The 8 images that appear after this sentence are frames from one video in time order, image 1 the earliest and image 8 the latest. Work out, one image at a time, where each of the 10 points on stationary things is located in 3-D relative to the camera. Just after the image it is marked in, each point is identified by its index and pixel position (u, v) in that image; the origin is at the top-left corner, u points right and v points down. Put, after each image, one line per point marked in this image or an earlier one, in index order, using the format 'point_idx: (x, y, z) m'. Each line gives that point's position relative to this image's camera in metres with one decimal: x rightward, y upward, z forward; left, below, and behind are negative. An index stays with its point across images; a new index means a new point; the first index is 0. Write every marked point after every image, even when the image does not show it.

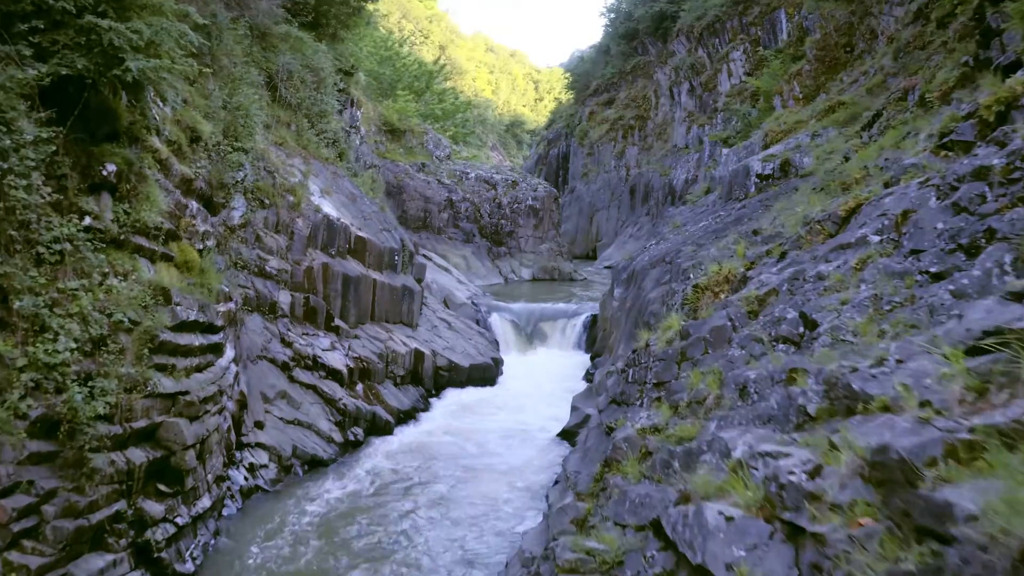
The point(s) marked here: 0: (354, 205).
0: (-1.6, +0.9, +13.0) m
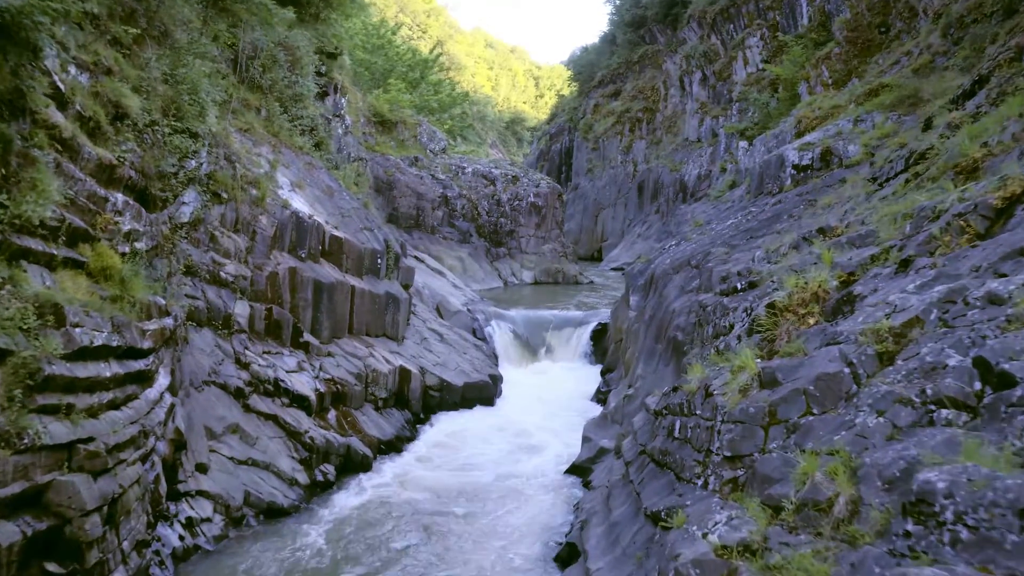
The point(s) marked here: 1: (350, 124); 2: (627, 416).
0: (-1.6, +0.8, +11.3) m
1: (-2.3, +2.3, +17.4) m
2: (+0.9, -0.9, +9.0) m
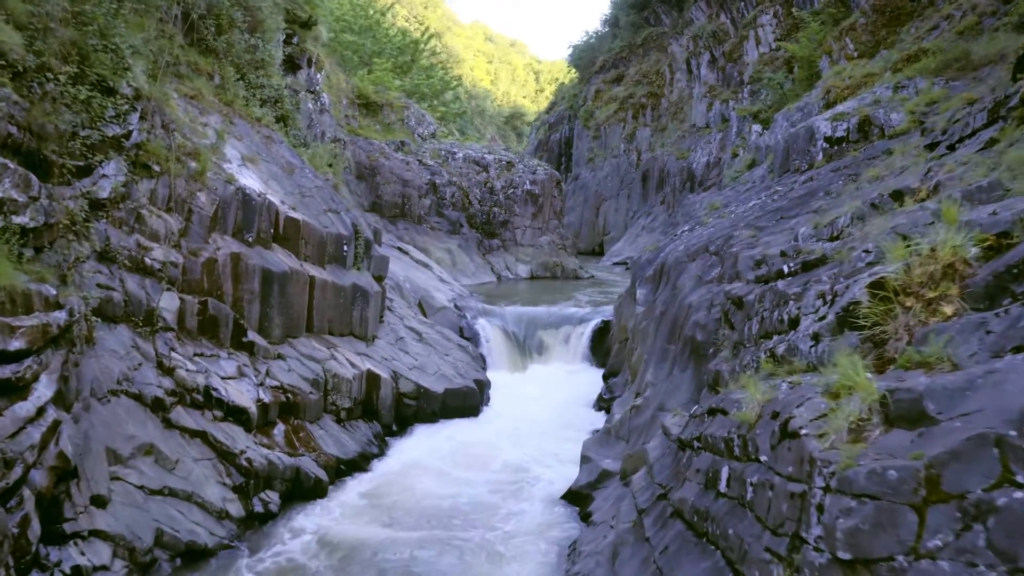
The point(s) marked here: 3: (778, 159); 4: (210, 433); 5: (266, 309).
0: (-1.7, +0.9, +9.8) m
1: (-2.3, +2.3, +15.8) m
2: (+0.8, -0.9, +7.4) m
3: (+2.4, +1.1, +11.0) m
4: (-1.7, -0.8, +6.9) m
5: (-1.6, -0.1, +8.2) m
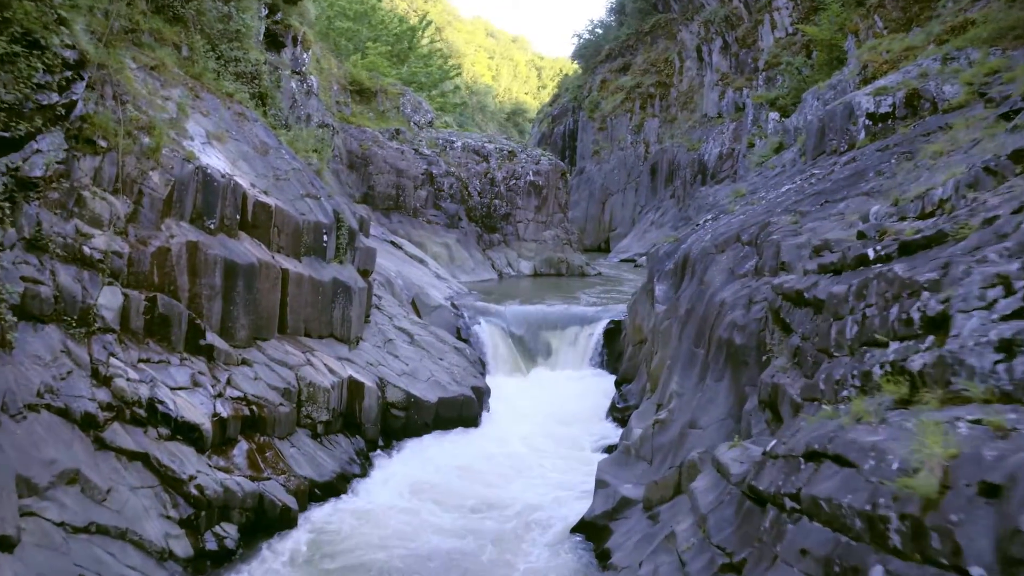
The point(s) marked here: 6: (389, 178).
0: (-1.7, +0.9, +8.7) m
1: (-2.3, +2.4, +14.7) m
2: (+0.8, -0.8, +6.3) m
3: (+2.4, +1.2, +9.9) m
4: (-1.6, -0.8, +5.8) m
5: (-1.6, -0.1, +7.1) m
6: (-1.7, +1.5, +17.1) m
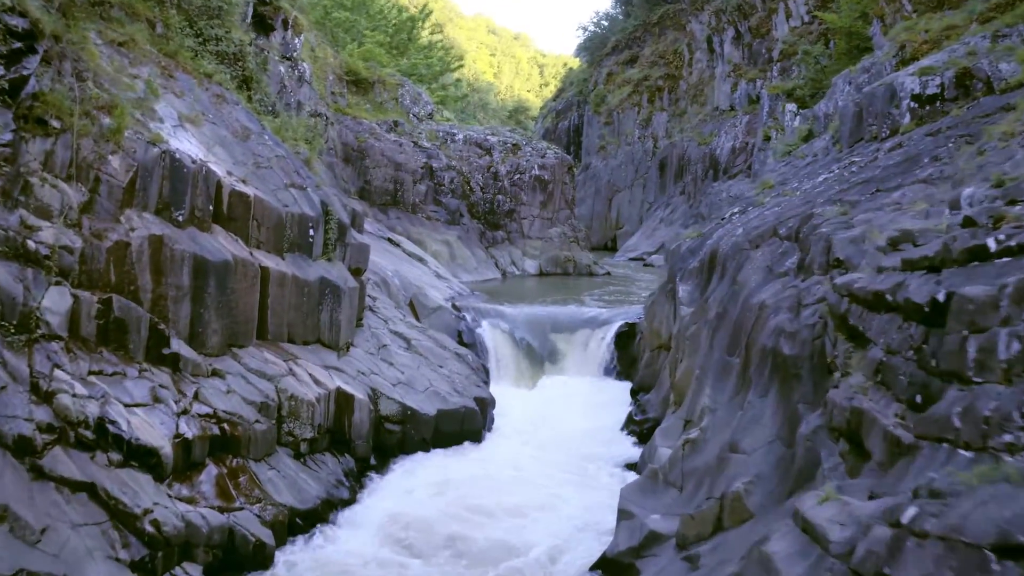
0: (-1.7, +0.9, +7.8) m
1: (-2.3, +2.4, +13.8) m
2: (+0.8, -0.8, +5.4) m
3: (+2.4, +1.2, +9.0) m
4: (-1.6, -0.8, +4.9) m
5: (-1.6, -0.1, +6.3) m
6: (-1.6, +1.5, +16.2) m
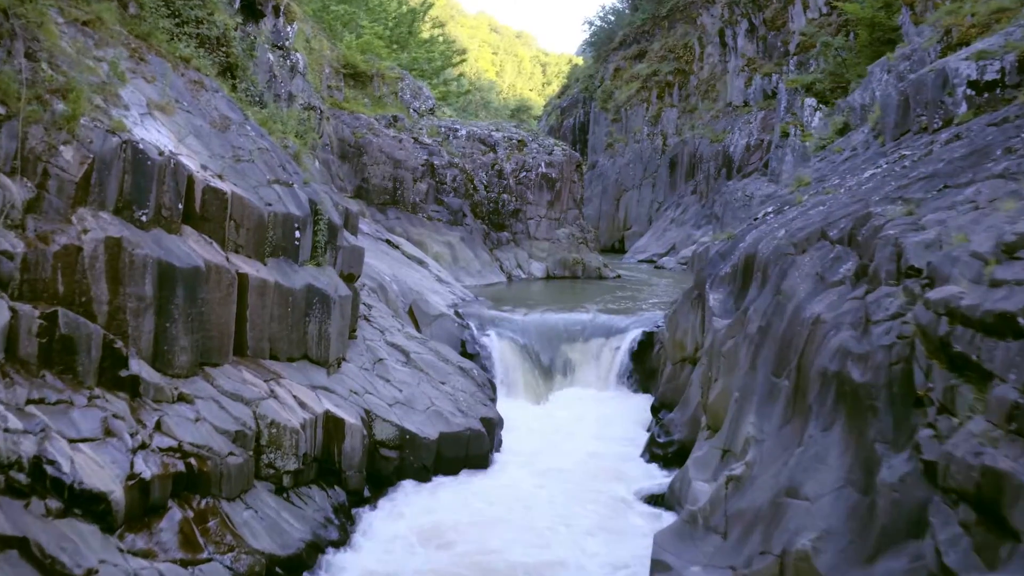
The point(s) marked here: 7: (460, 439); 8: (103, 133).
0: (-1.6, +0.9, +7.0) m
1: (-2.2, +2.3, +13.0) m
2: (+0.9, -0.9, +4.6) m
3: (+2.5, +1.1, +8.2) m
4: (-1.5, -0.8, +4.1) m
5: (-1.5, -0.2, +5.4) m
6: (-1.6, +1.5, +15.4) m
7: (-0.3, -0.9, +7.2) m
8: (-1.8, +0.7, +5.5) m
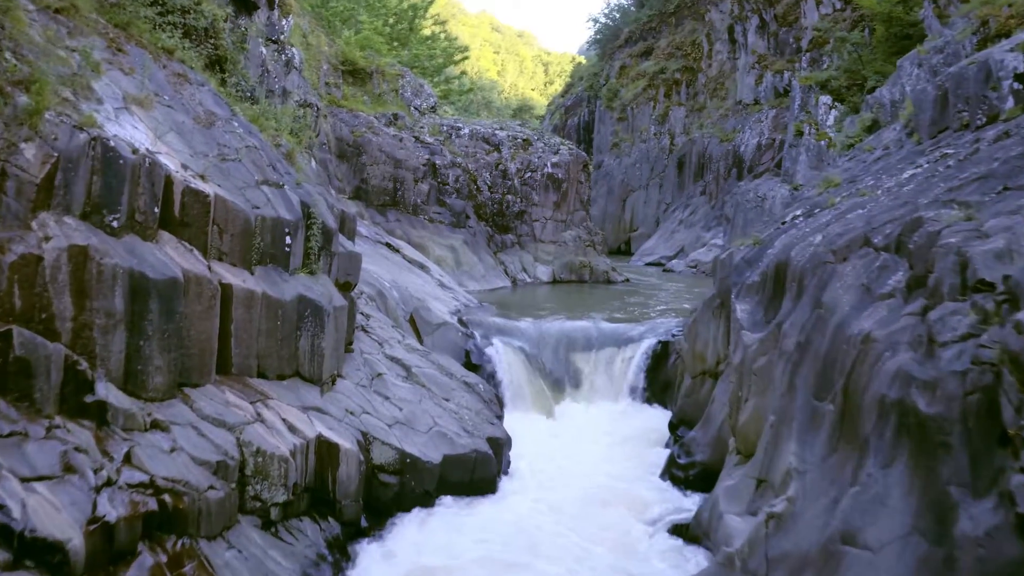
0: (-1.6, +0.8, +6.4) m
1: (-2.1, +2.3, +12.5) m
2: (+0.9, -0.9, +4.0) m
3: (+2.5, +1.1, +7.6) m
4: (-1.5, -0.9, +3.5) m
5: (-1.5, -0.2, +4.9) m
6: (-1.5, +1.4, +14.8) m
7: (-0.3, -0.9, +6.6) m
8: (-1.7, +0.6, +4.9) m
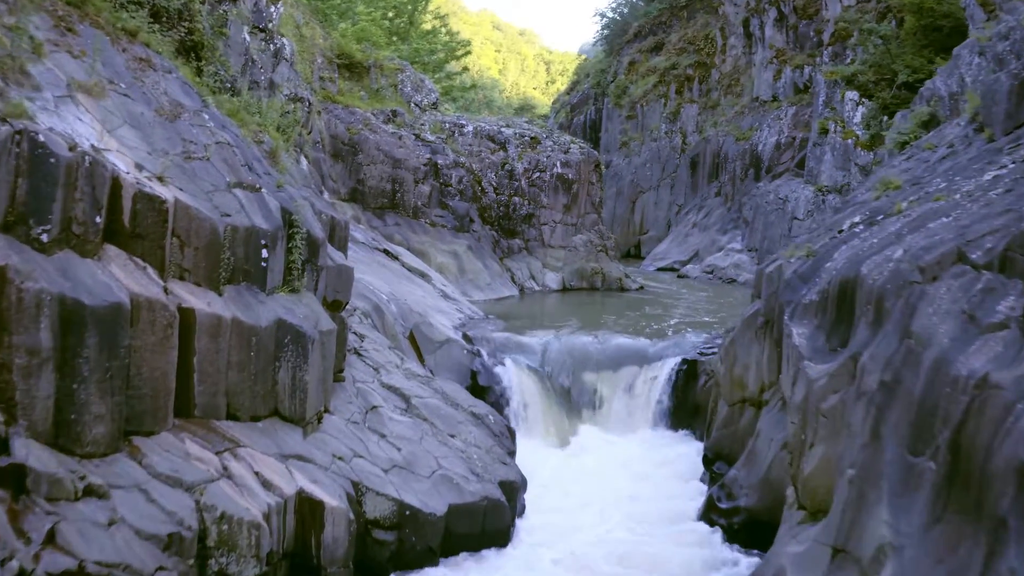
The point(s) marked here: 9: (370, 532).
0: (-1.5, +0.7, +5.5) m
1: (-2.1, +2.2, +11.5) m
2: (+1.0, -1.0, +3.1) m
3: (+2.6, +1.0, +6.7) m
4: (-1.4, -1.0, +2.6) m
5: (-1.4, -0.3, +3.9) m
6: (-1.4, +1.3, +13.9) m
7: (-0.2, -1.0, +5.7) m
8: (-1.7, +0.5, +4.0) m
9: (-0.6, -1.0, +5.1) m
